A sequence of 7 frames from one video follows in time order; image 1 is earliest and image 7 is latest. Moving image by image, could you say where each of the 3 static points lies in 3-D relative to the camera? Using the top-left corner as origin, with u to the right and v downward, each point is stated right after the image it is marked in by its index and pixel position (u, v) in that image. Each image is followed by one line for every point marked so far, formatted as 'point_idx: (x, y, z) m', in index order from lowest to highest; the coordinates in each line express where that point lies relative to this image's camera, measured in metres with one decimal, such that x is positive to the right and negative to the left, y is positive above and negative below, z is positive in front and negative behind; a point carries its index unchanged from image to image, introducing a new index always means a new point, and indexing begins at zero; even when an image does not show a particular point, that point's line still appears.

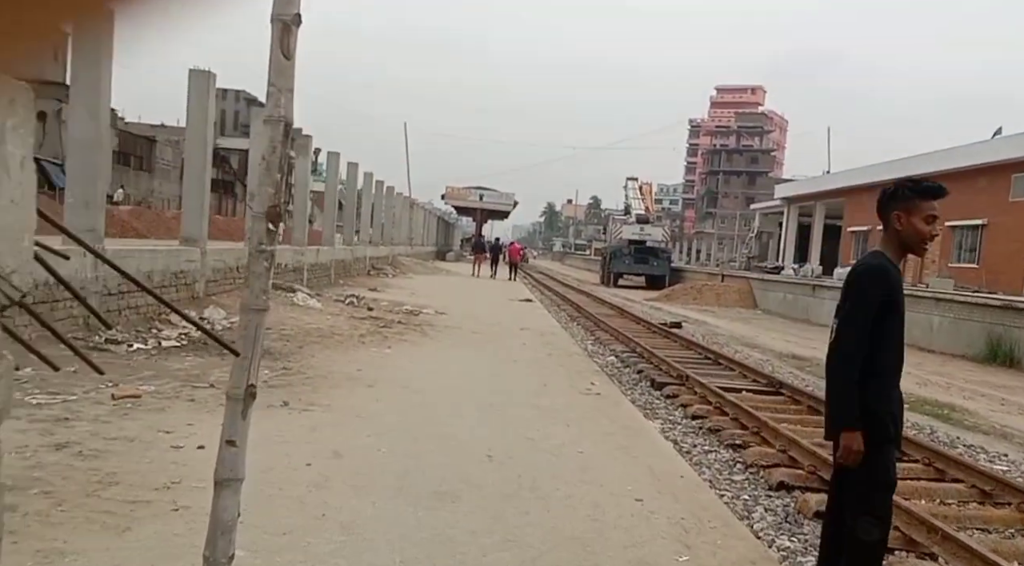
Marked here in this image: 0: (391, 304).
0: (-2.6, -0.4, +19.1) m
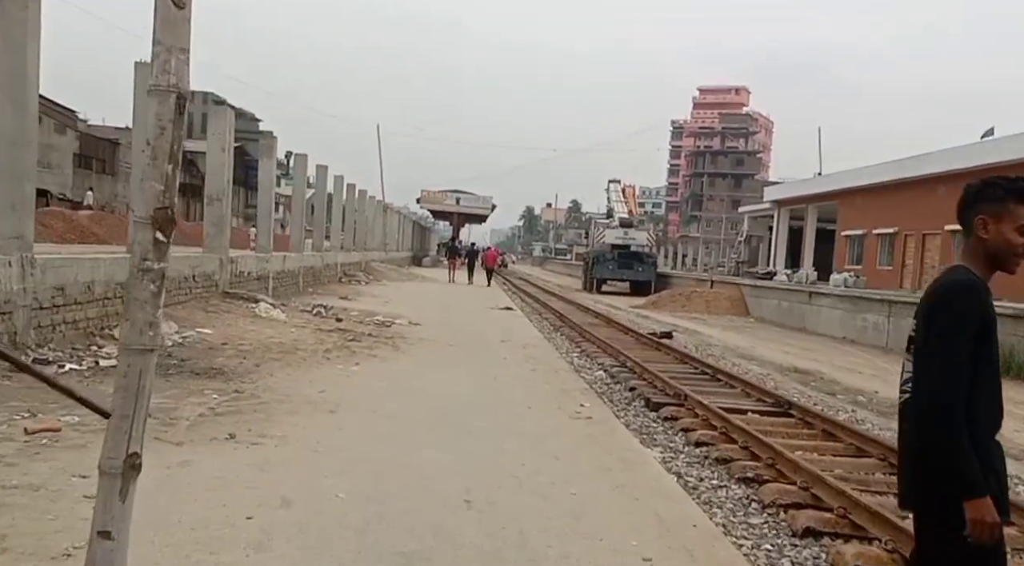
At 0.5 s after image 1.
0: (-3.0, -0.6, +18.0) m
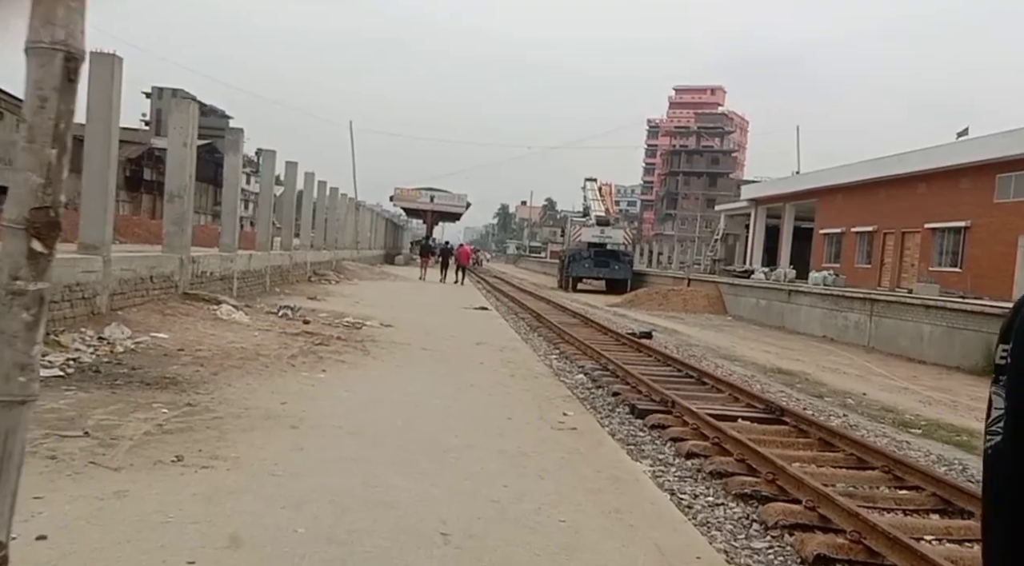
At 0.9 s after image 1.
0: (-3.4, -0.6, +17.2) m
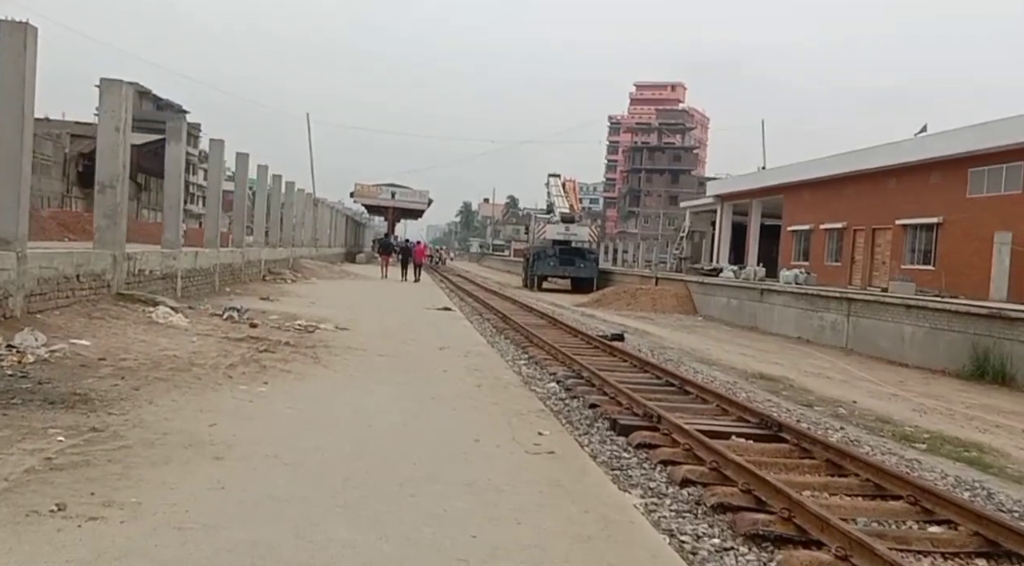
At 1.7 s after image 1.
0: (-4.0, -0.6, +15.9) m
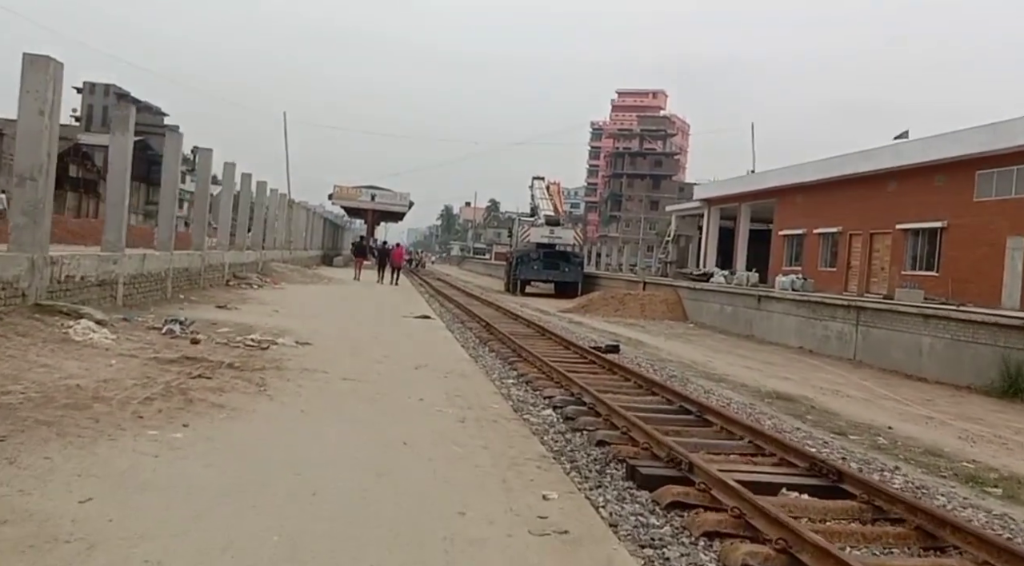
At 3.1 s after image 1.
0: (-4.2, -0.7, +13.9) m
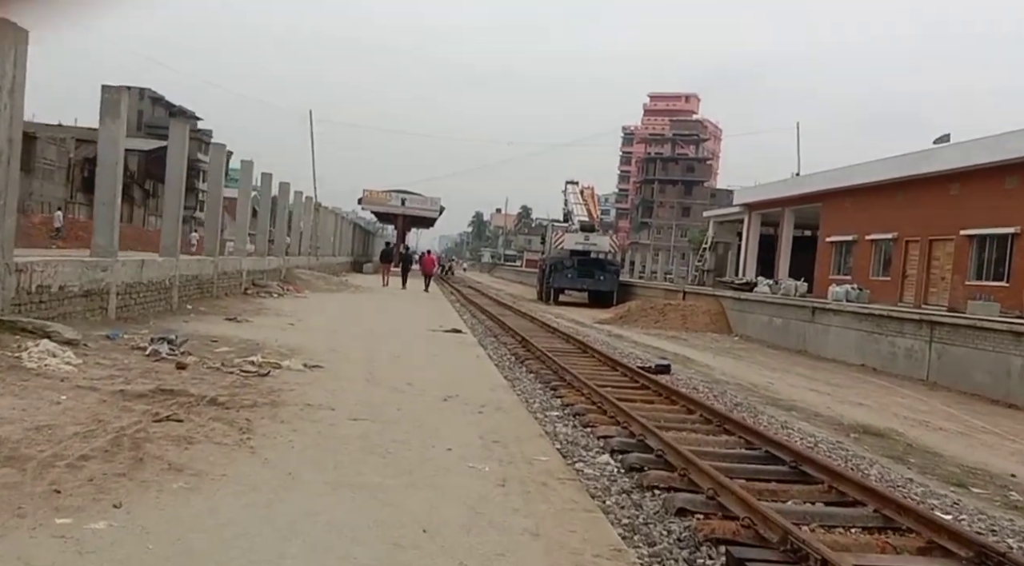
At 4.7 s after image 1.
0: (-3.7, -0.9, +12.1) m
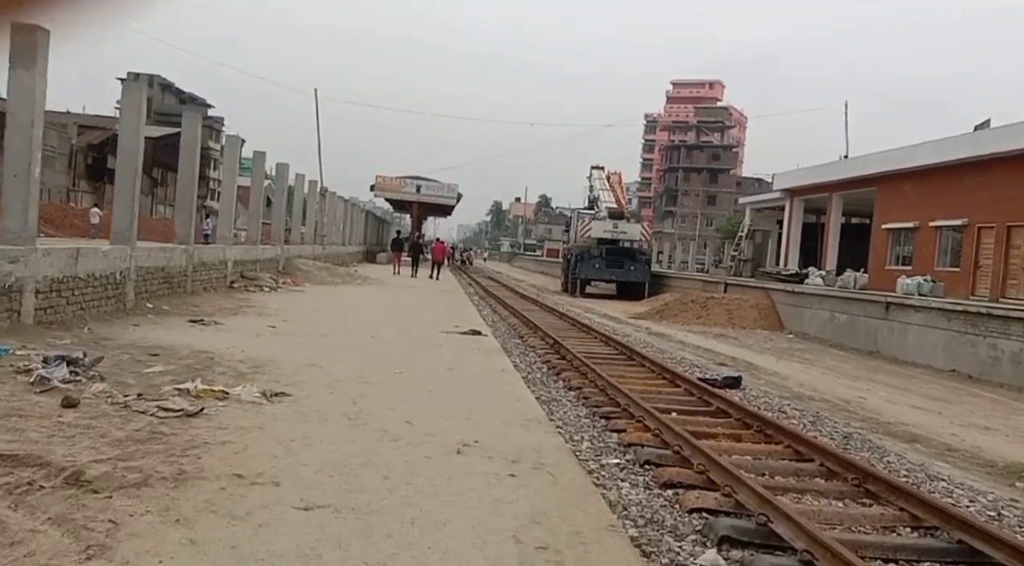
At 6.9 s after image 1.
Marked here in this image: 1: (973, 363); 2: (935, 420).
0: (-3.3, -0.8, +8.9) m
1: (+9.8, -1.7, +19.4) m
2: (+6.4, -2.0, +13.8) m
